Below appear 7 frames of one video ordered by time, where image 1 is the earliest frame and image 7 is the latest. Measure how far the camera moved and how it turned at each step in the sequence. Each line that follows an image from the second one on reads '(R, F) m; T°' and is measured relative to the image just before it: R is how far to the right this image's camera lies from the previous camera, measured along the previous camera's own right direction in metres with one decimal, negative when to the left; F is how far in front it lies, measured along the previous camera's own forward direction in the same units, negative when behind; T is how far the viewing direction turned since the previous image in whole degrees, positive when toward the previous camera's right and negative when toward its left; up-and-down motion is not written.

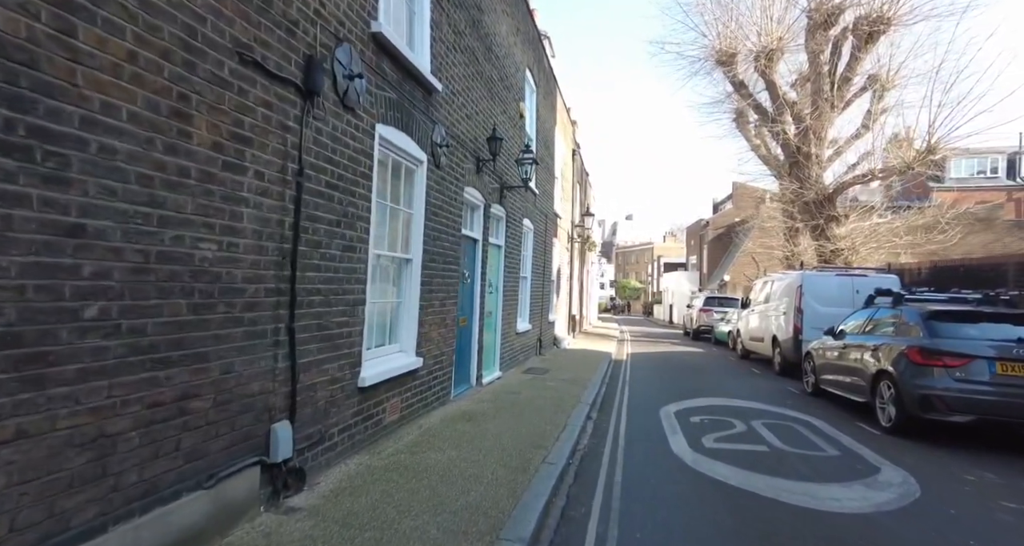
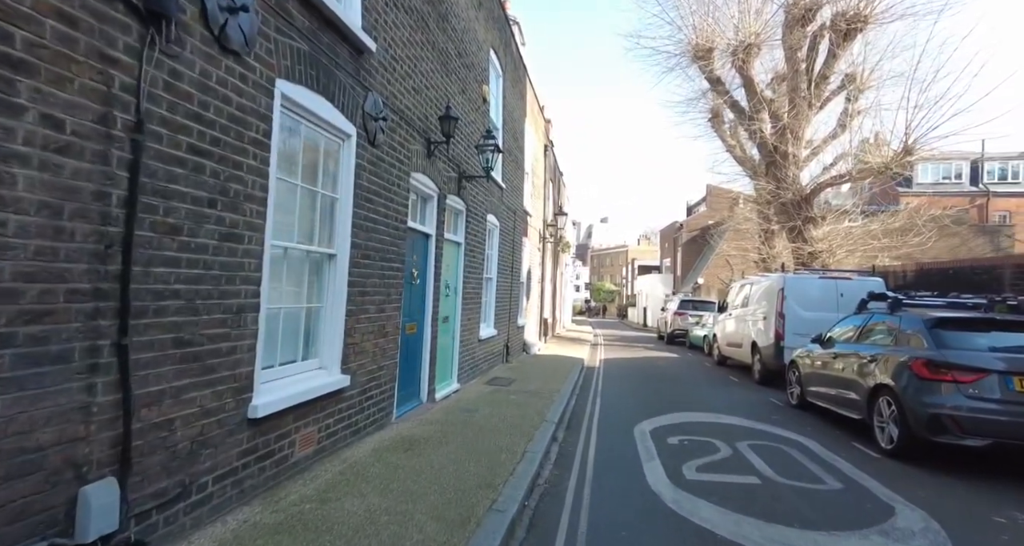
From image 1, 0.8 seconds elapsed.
(+0.3, +1.0) m; +3°
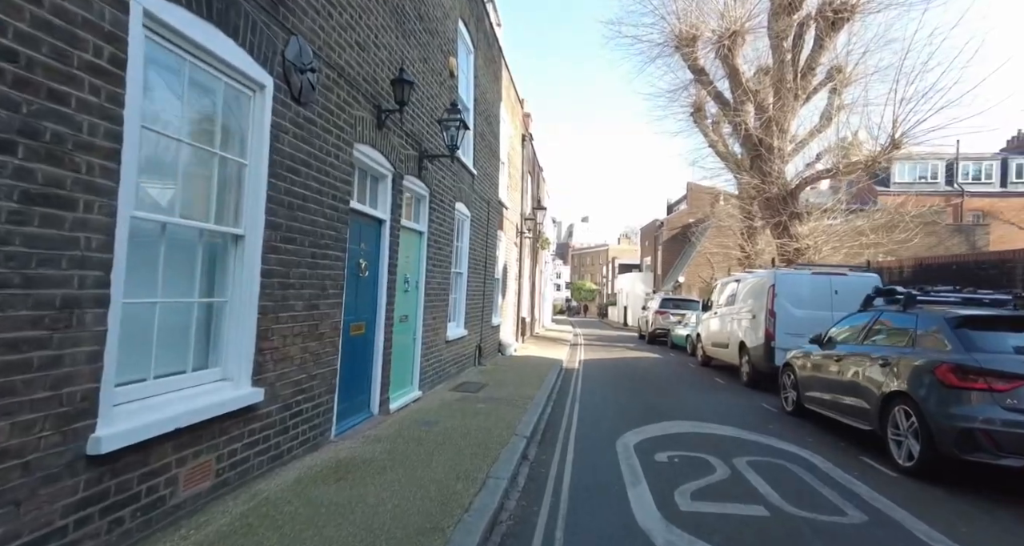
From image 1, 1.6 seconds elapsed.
(+0.2, +0.9) m; +2°
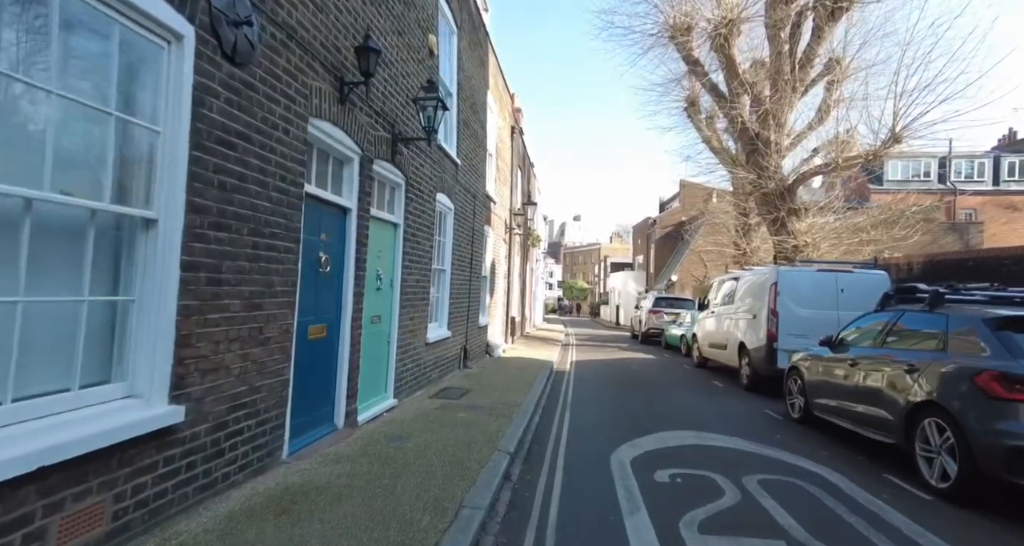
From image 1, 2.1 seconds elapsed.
(+0.1, +0.7) m; +1°
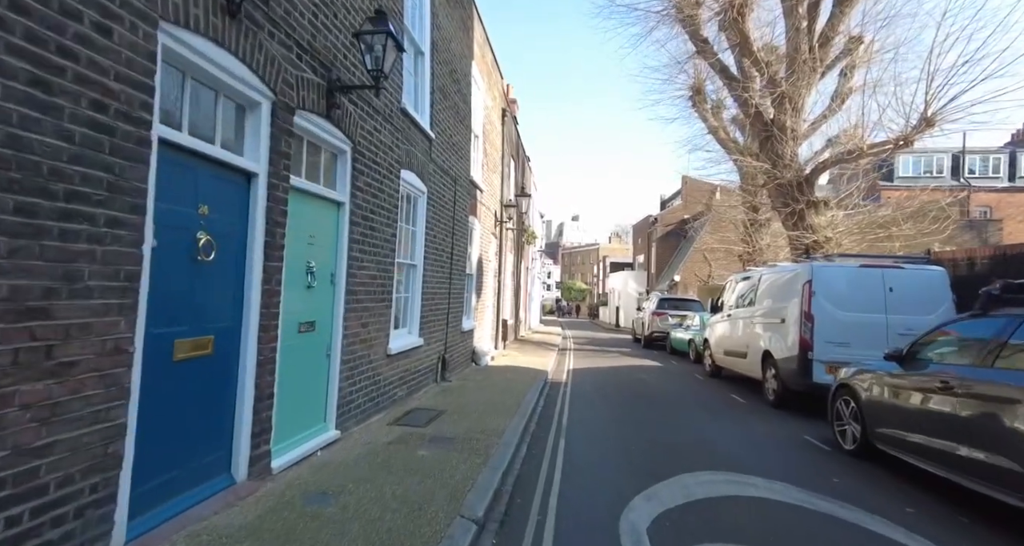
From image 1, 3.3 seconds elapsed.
(+0.2, +1.6) m; 0°
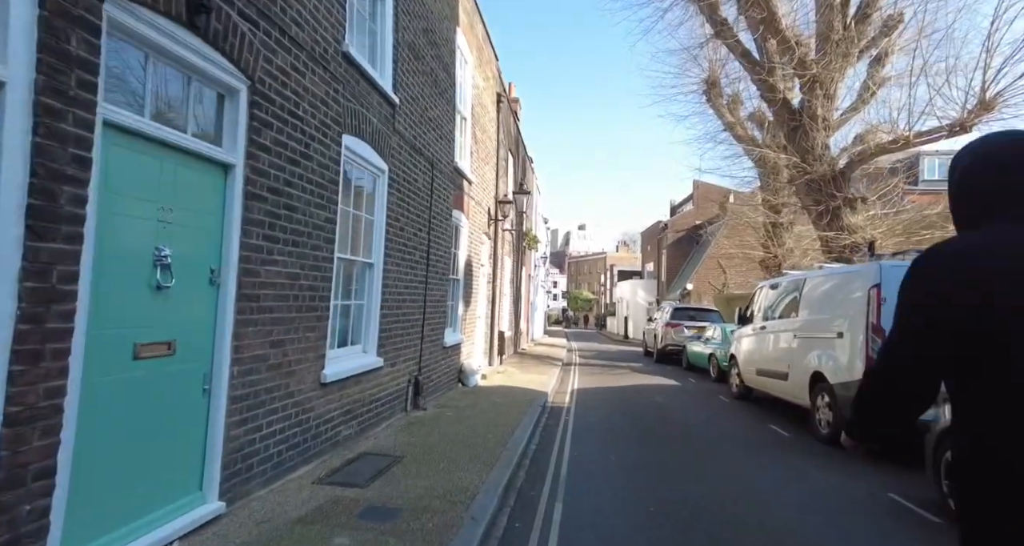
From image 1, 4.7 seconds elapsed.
(+0.3, +1.8) m; -1°
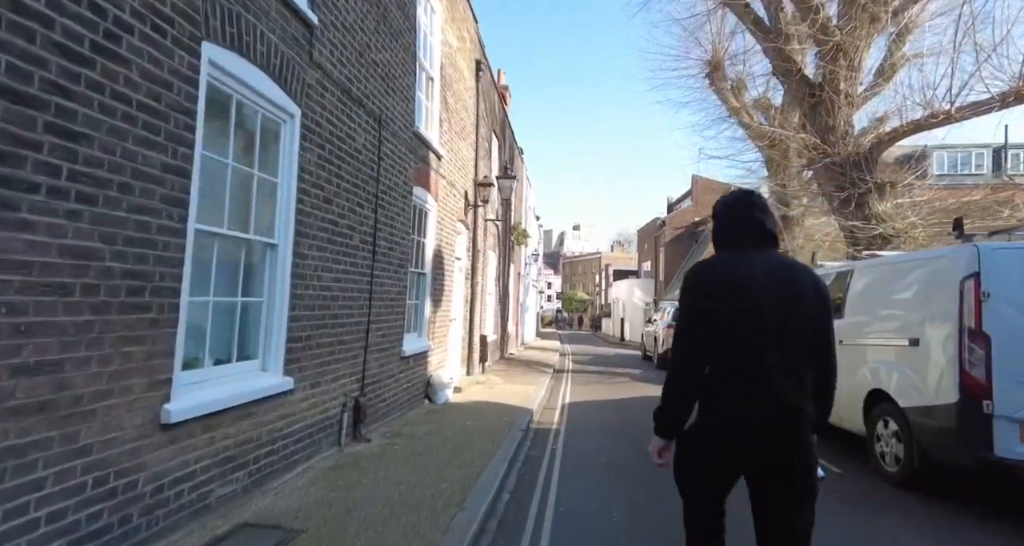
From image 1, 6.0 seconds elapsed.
(+0.3, +1.8) m; +1°
